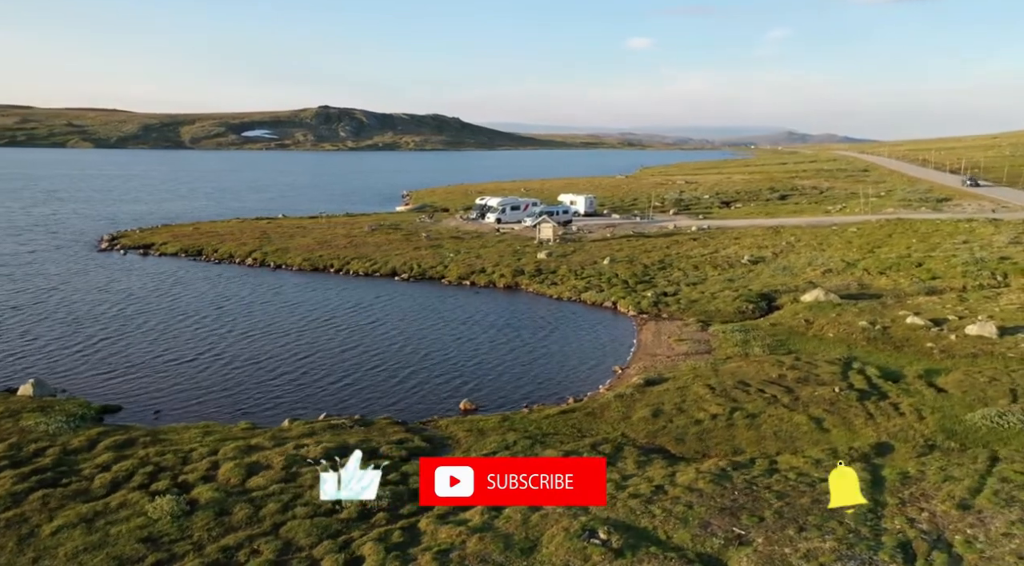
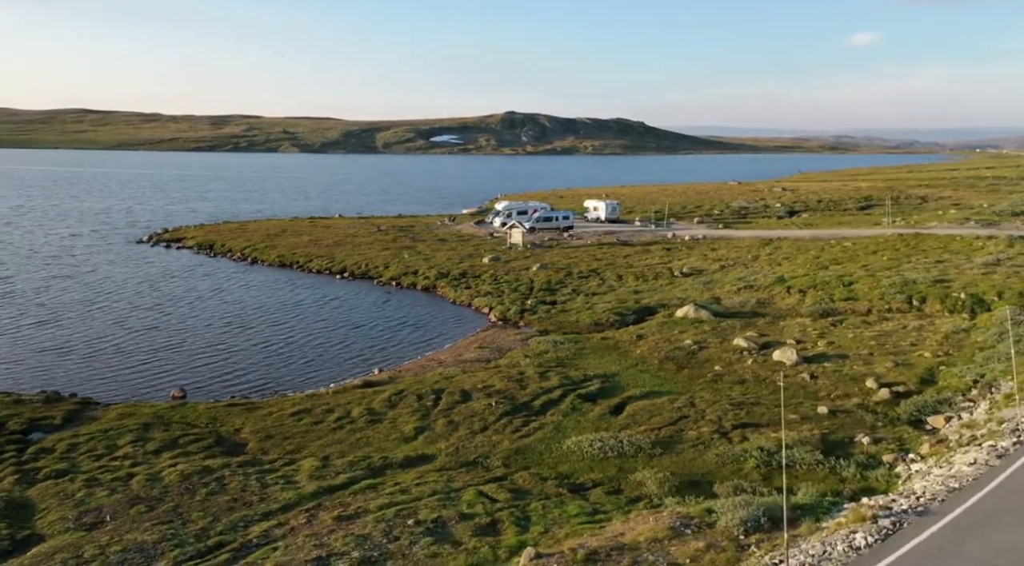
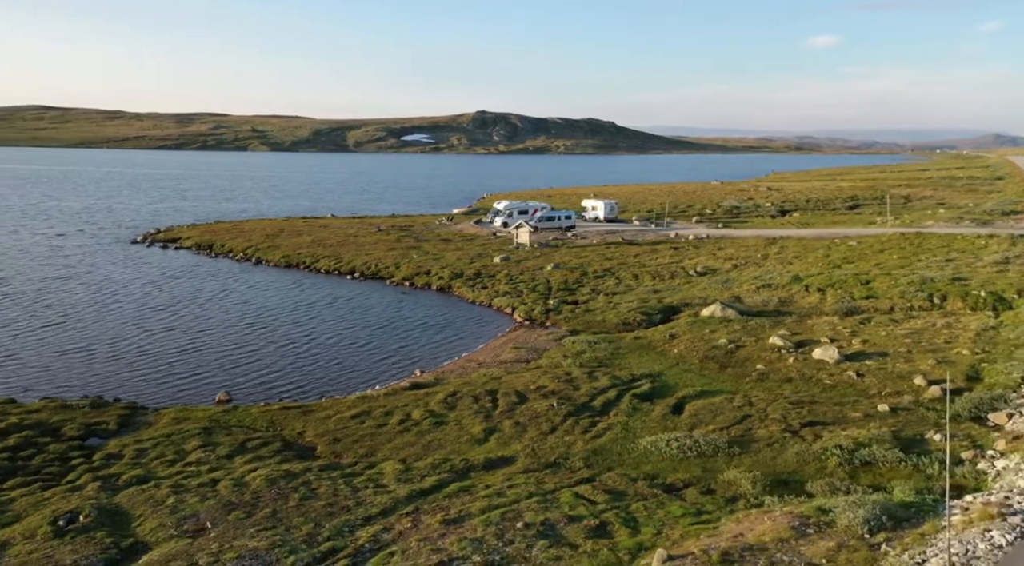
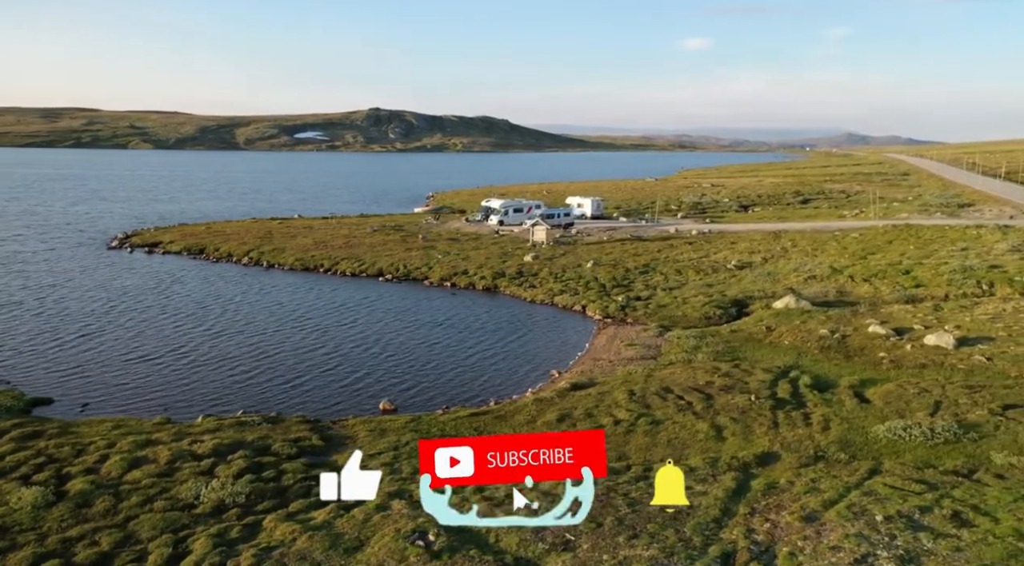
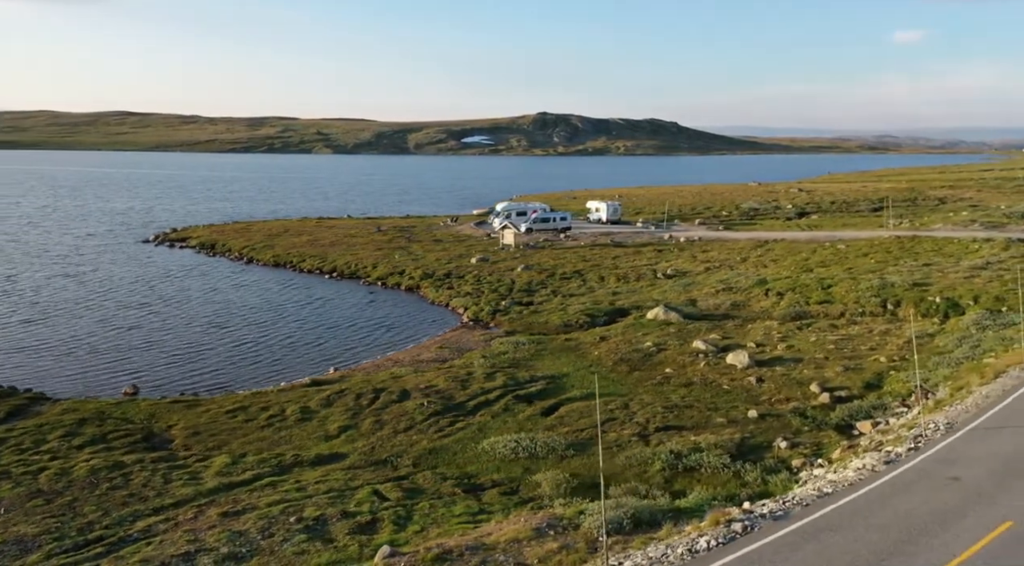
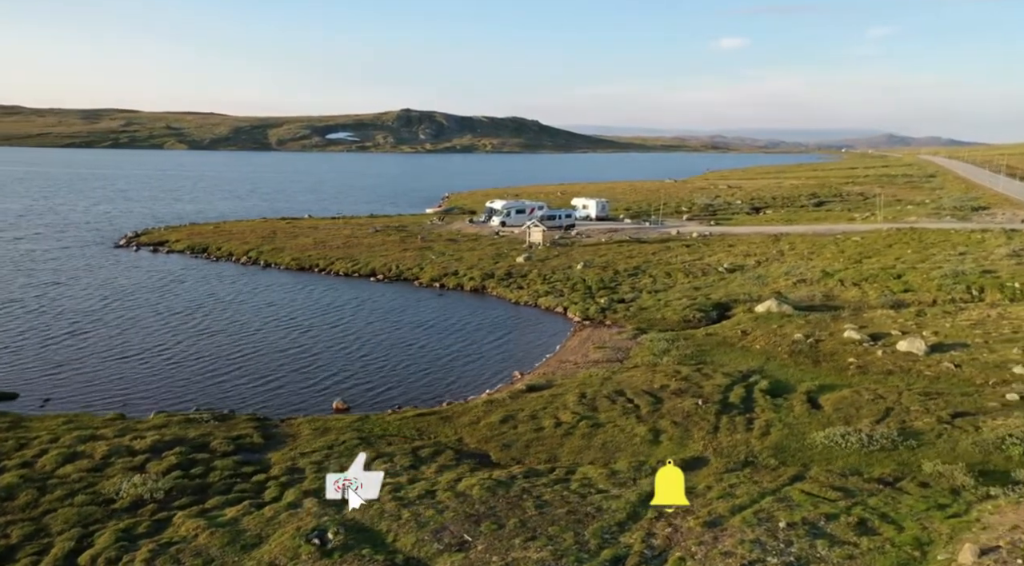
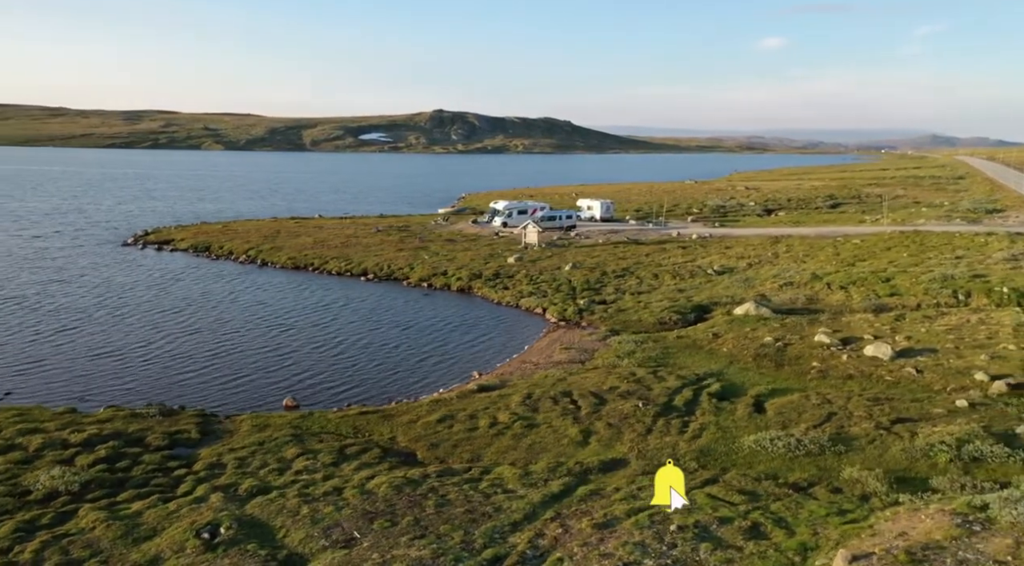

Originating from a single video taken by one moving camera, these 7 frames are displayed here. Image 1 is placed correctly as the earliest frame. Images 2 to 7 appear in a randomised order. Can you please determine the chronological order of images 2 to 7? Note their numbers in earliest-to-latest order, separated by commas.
4, 6, 7, 3, 2, 5
